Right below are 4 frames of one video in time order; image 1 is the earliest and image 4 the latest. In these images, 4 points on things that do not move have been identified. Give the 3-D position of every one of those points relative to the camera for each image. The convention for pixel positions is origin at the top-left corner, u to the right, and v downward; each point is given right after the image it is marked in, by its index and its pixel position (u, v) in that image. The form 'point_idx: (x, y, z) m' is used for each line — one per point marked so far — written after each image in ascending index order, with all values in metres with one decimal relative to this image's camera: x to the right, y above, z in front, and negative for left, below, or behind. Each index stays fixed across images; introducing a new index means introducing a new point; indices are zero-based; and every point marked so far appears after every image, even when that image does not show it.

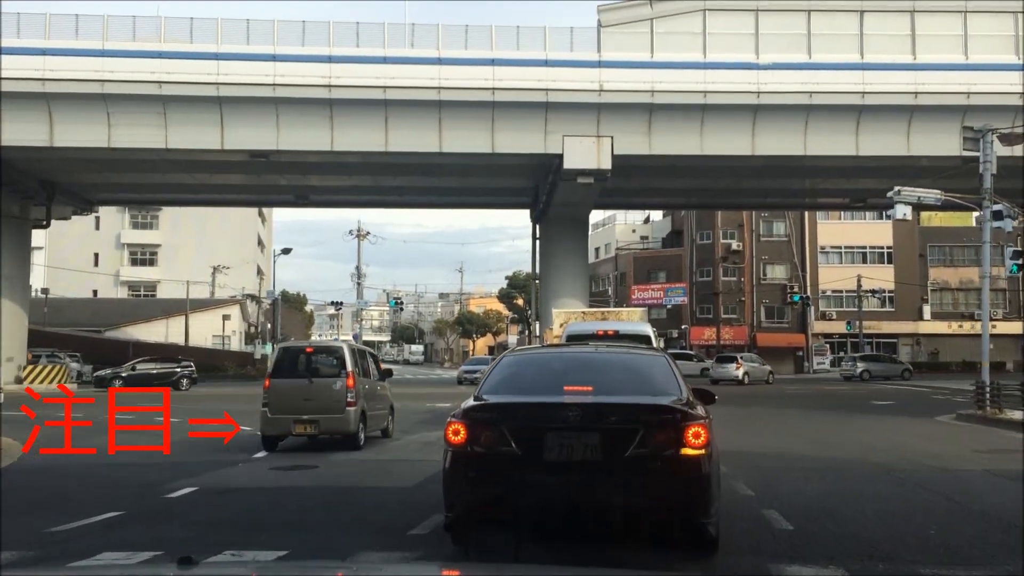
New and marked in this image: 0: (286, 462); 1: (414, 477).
0: (-2.8, -2.2, +11.4) m
1: (-1.1, -2.2, +10.2) m
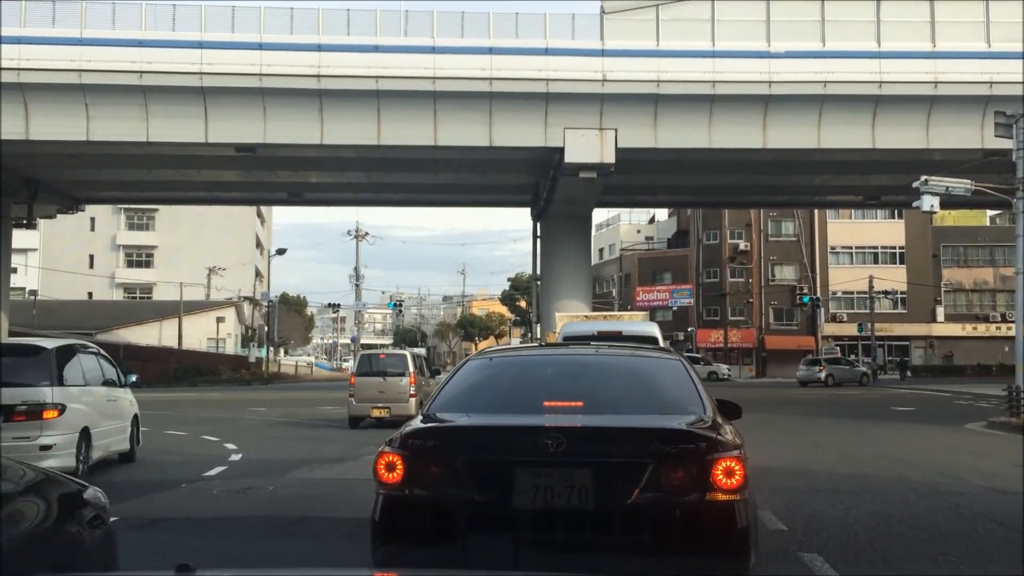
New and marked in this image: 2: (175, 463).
0: (-2.9, -2.2, +10.2) m
1: (-1.2, -2.1, +9.0) m
2: (-4.6, -2.3, +11.9) m
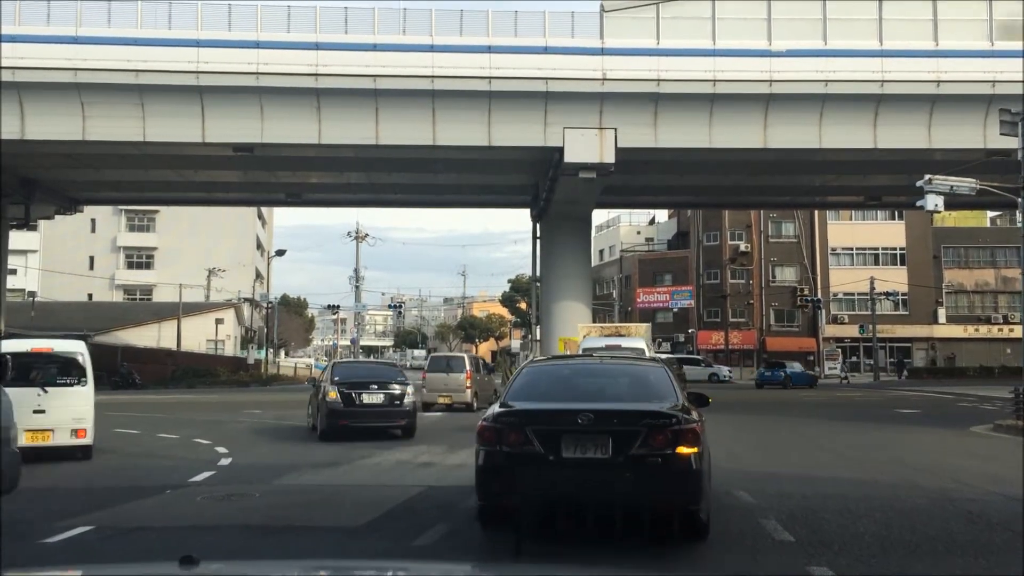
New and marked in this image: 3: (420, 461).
0: (-3.0, -2.2, +10.0) m
1: (-1.2, -2.1, +8.7) m
2: (-4.6, -2.3, +11.7) m
3: (-1.2, -2.2, +10.8) m
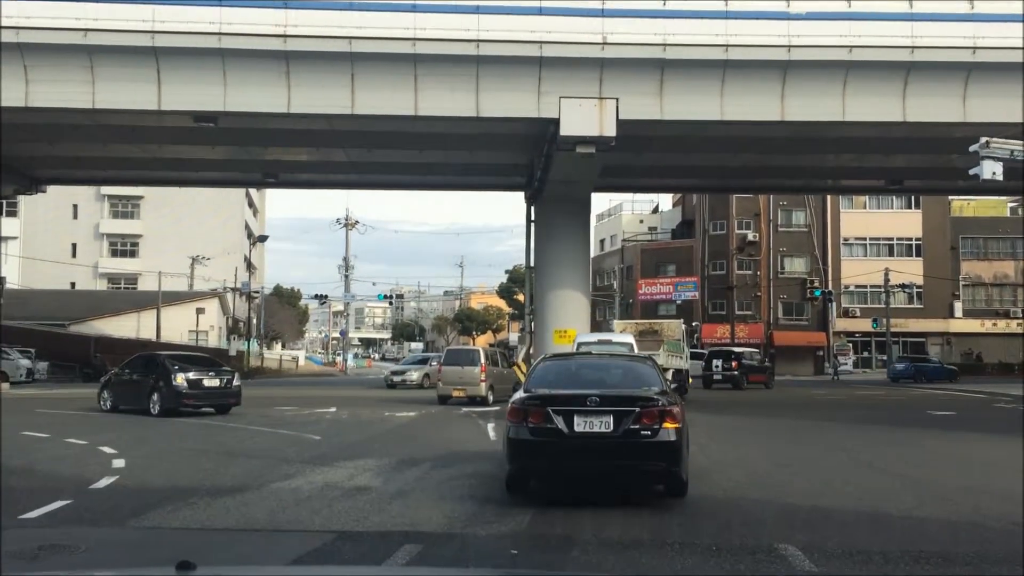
0: (-3.3, -1.9, +7.8) m
1: (-1.5, -1.9, +6.5) m
2: (-4.9, -2.0, +9.5) m
3: (-1.5, -1.9, +8.6) m
